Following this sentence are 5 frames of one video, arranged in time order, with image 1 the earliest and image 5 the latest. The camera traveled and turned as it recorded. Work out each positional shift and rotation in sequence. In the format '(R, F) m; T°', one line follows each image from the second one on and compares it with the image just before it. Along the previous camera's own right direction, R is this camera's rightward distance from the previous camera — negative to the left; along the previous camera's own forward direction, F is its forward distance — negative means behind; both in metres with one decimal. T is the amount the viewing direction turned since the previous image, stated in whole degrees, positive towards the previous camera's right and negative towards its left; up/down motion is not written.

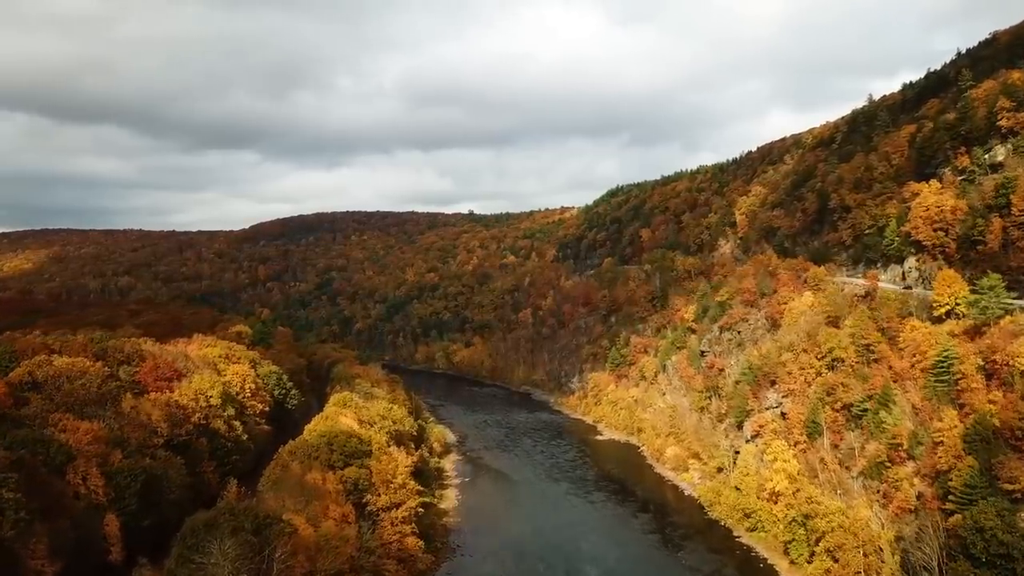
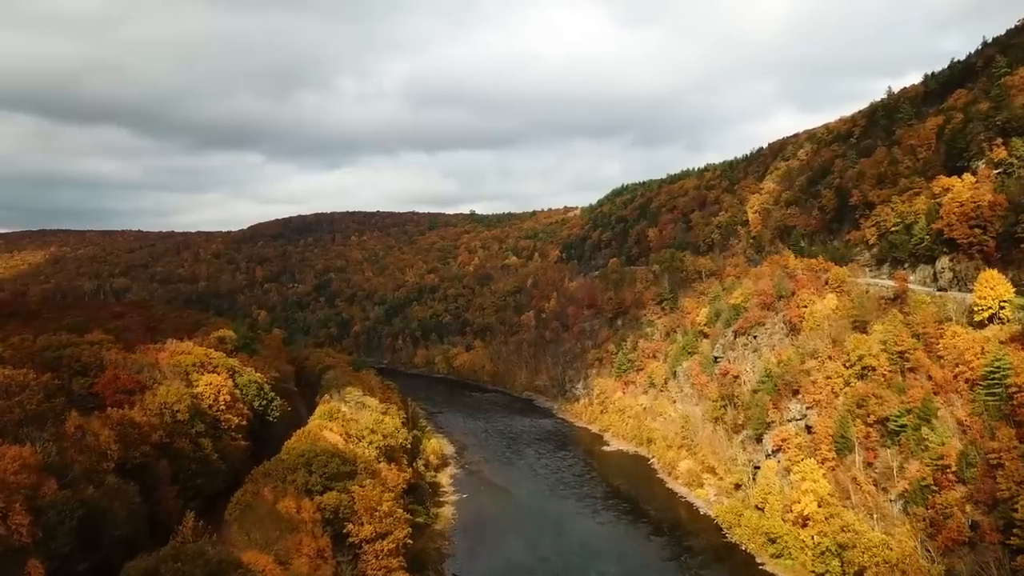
(+0.1, +3.6) m; 0°
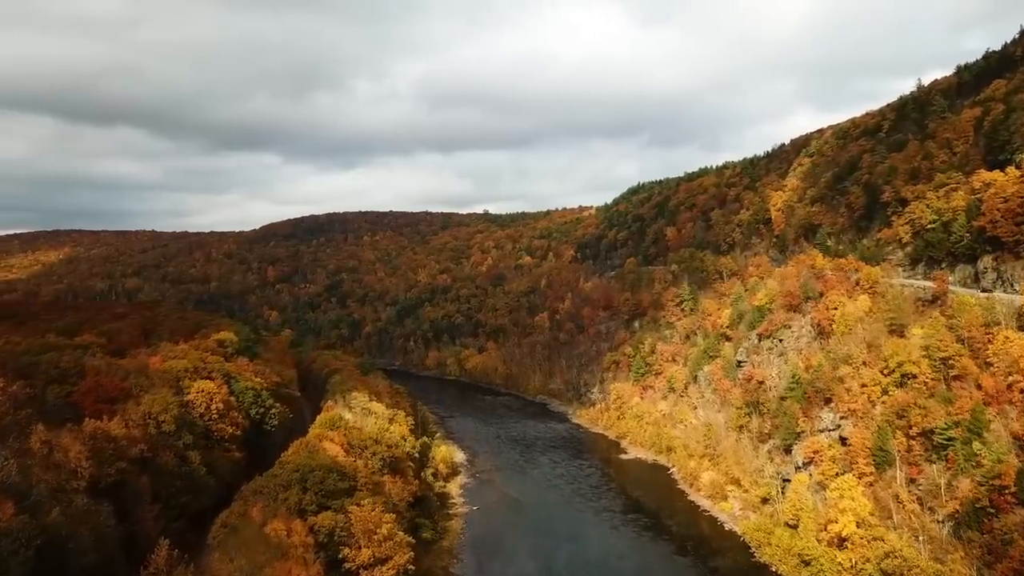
(+0.1, +2.5) m; -1°
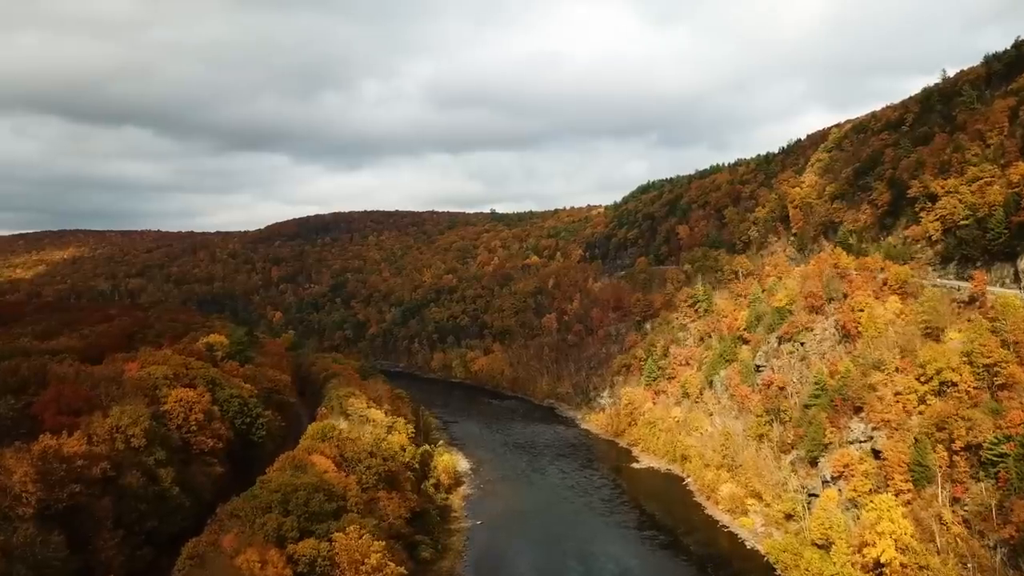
(+0.1, +2.8) m; -1°
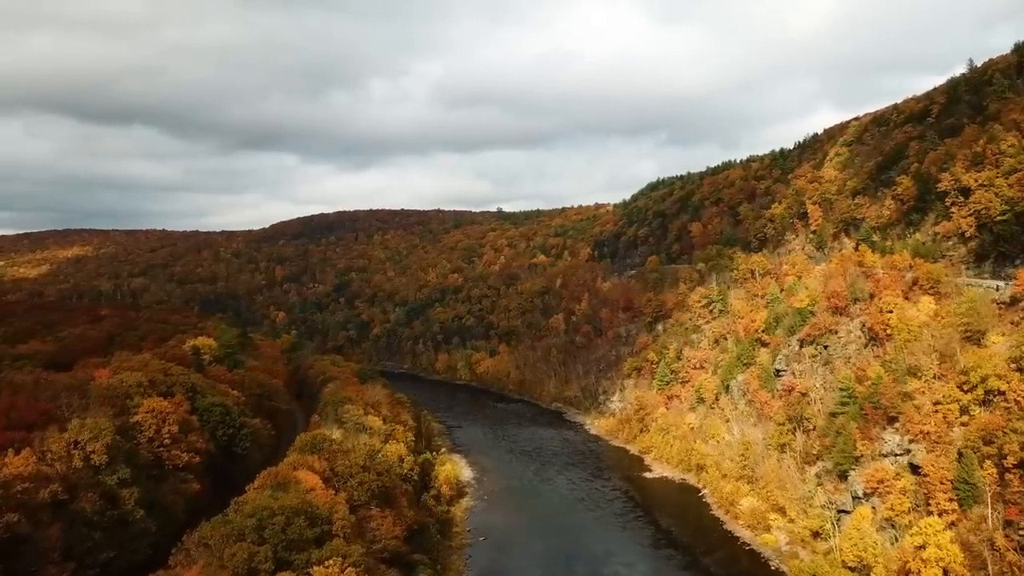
(+0.1, +2.8) m; -1°
